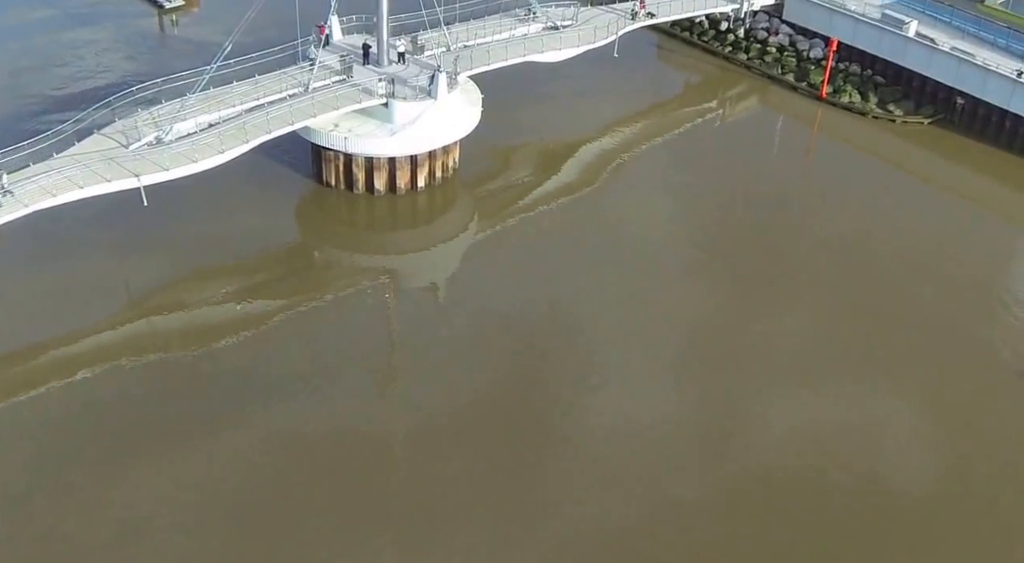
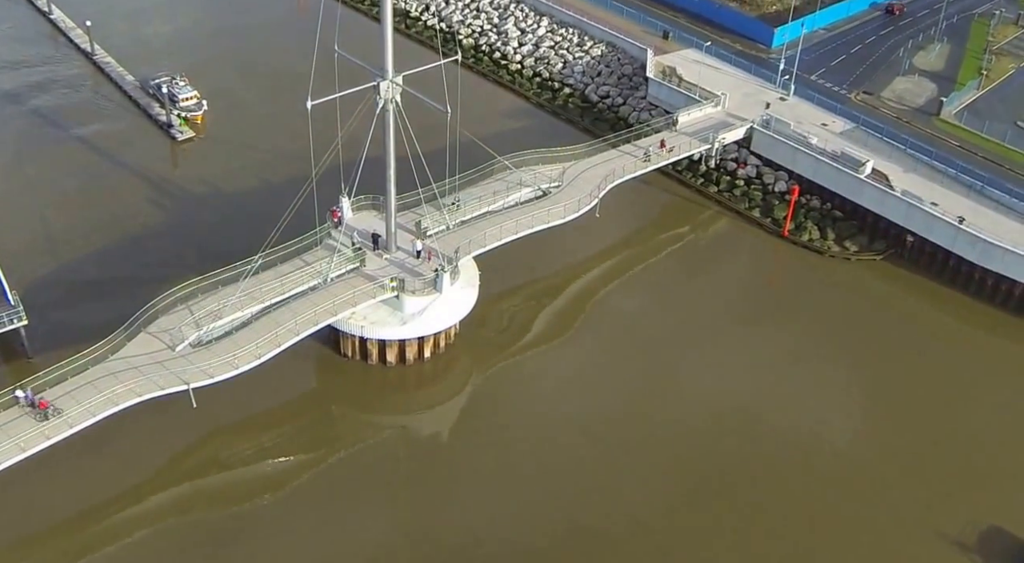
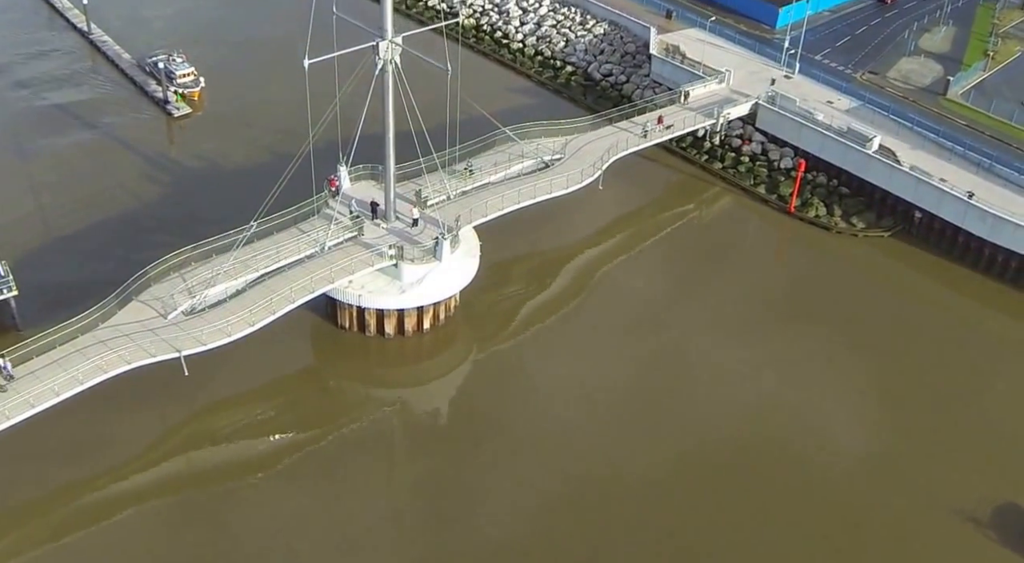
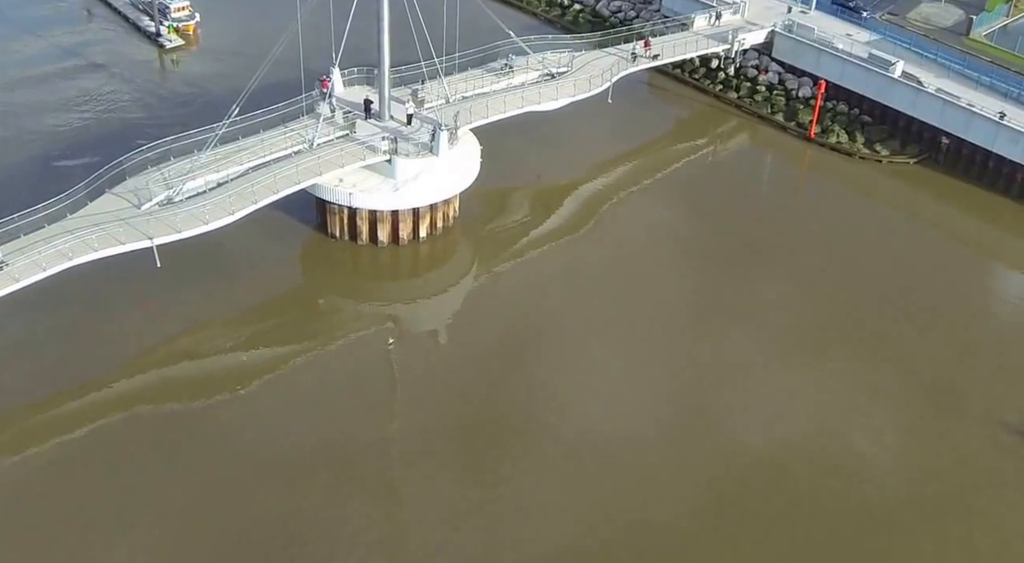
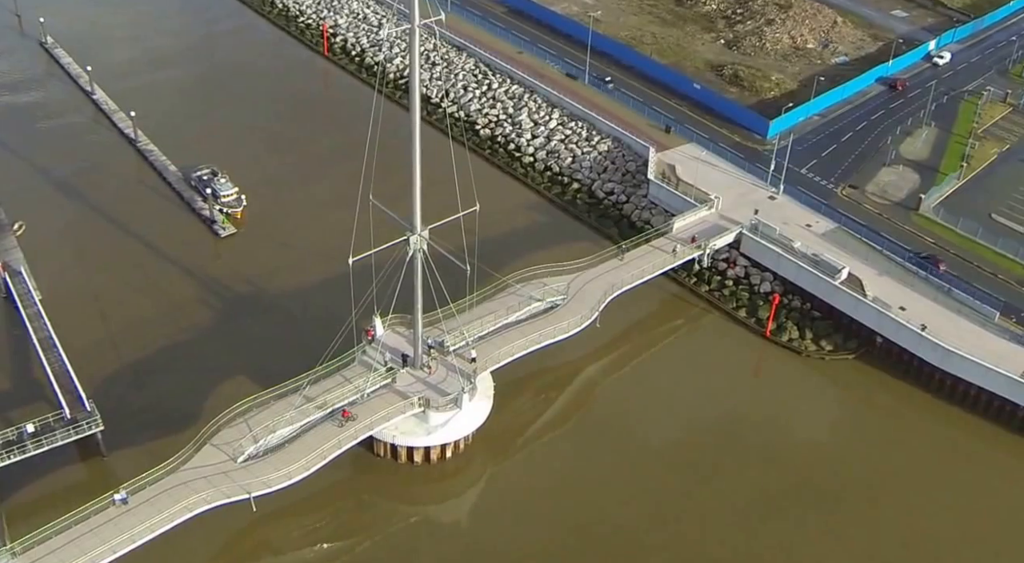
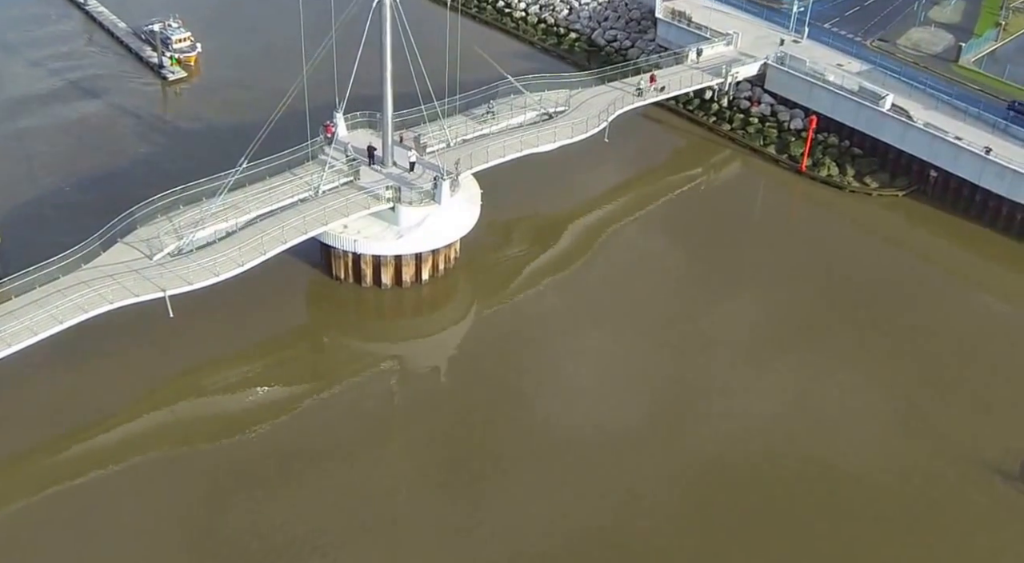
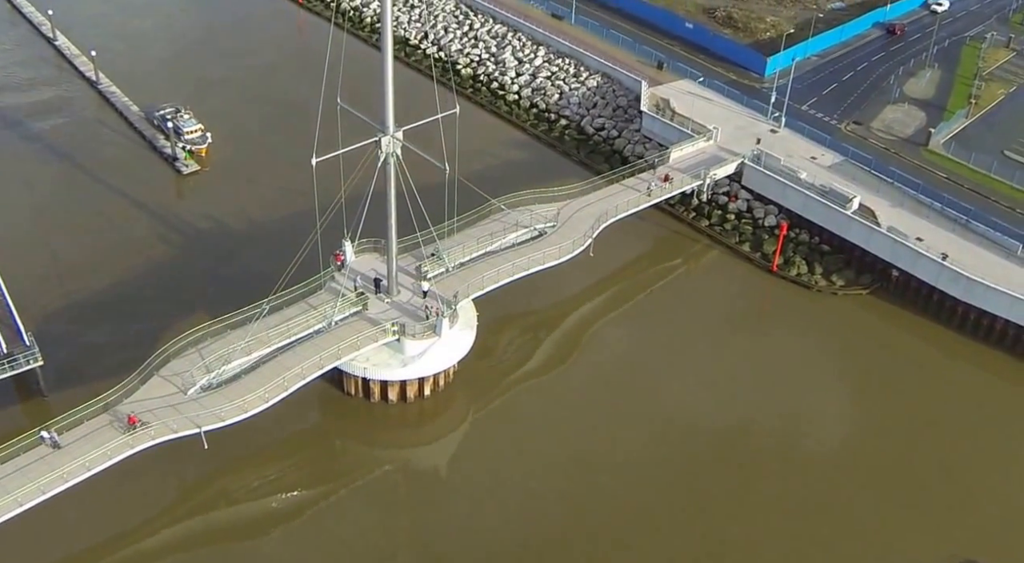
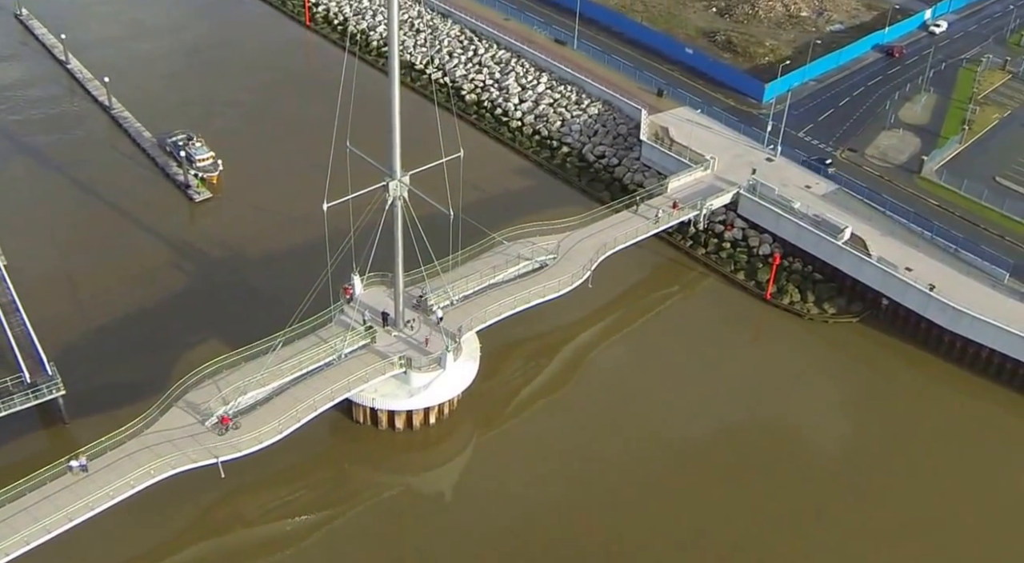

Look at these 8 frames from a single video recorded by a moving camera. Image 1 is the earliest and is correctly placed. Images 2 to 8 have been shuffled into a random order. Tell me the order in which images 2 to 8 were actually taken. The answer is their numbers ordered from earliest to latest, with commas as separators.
4, 6, 3, 2, 7, 8, 5
